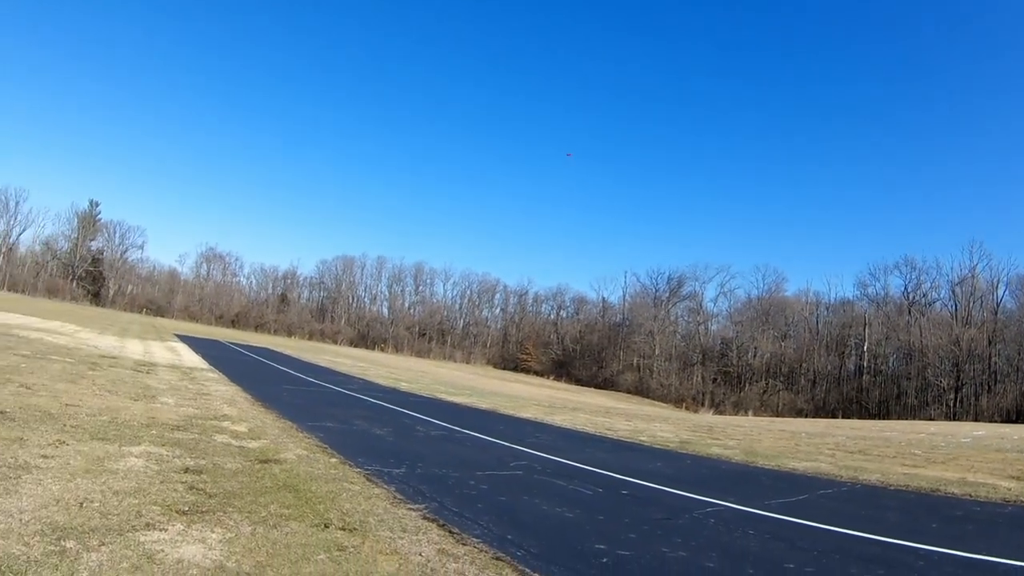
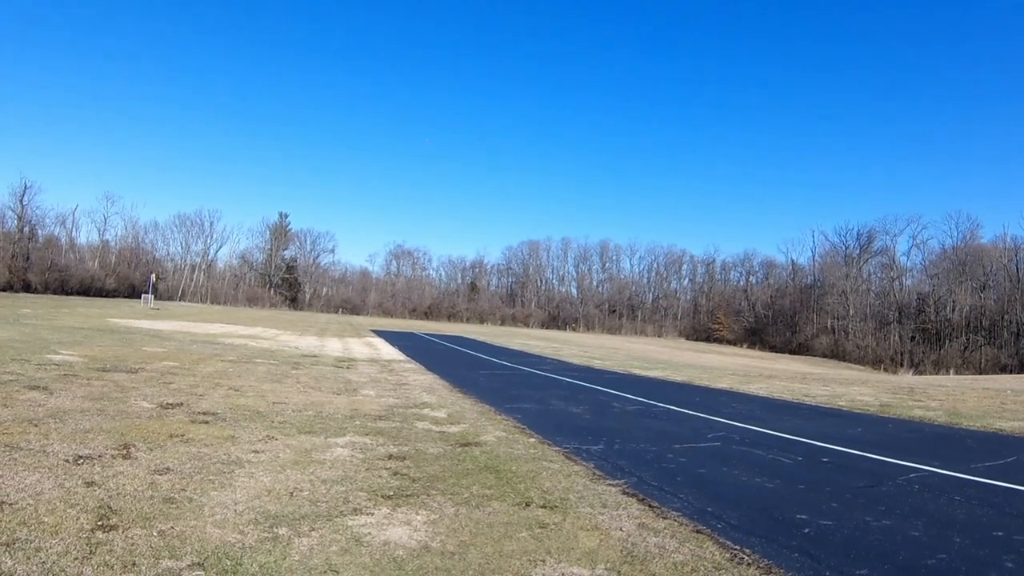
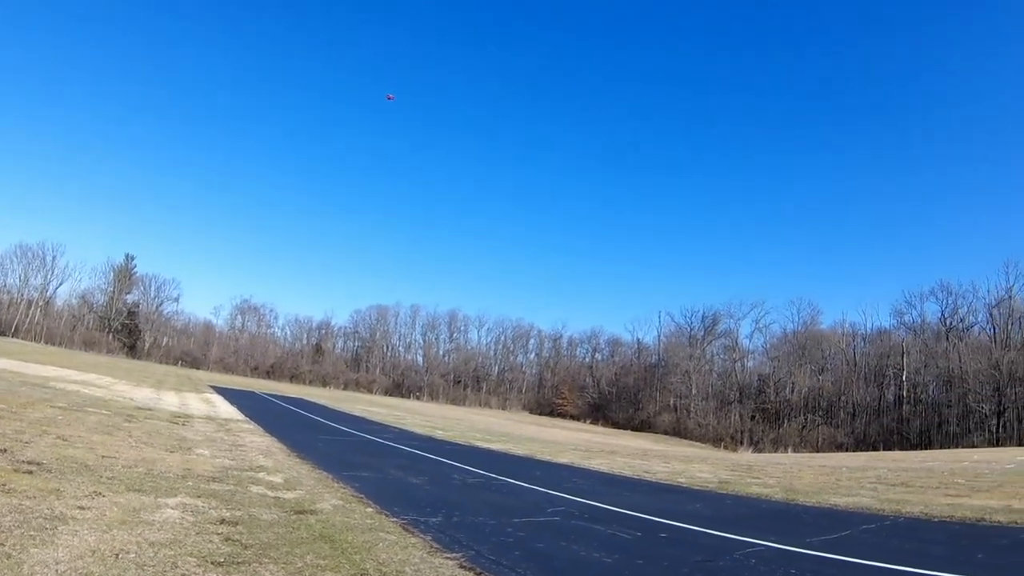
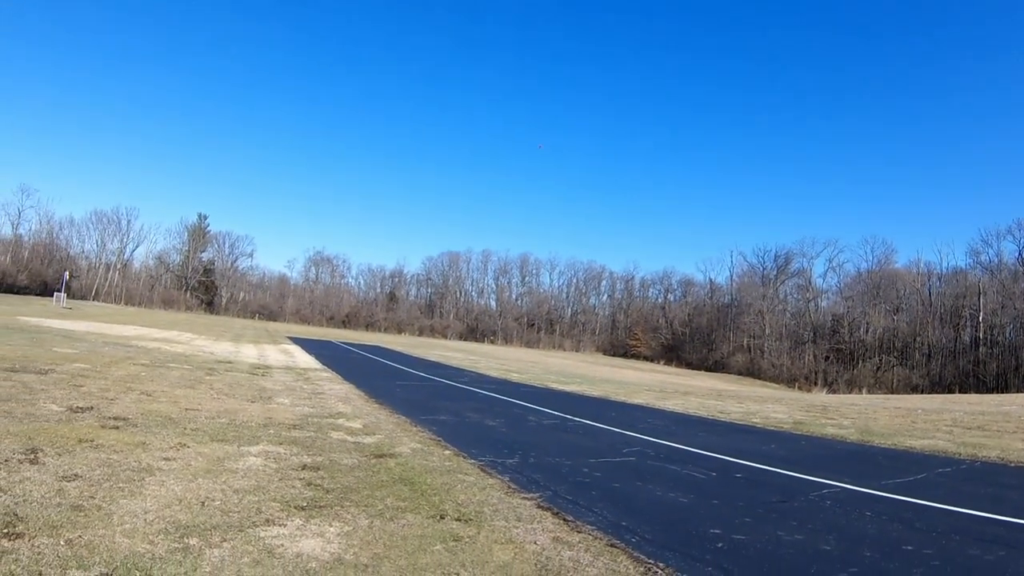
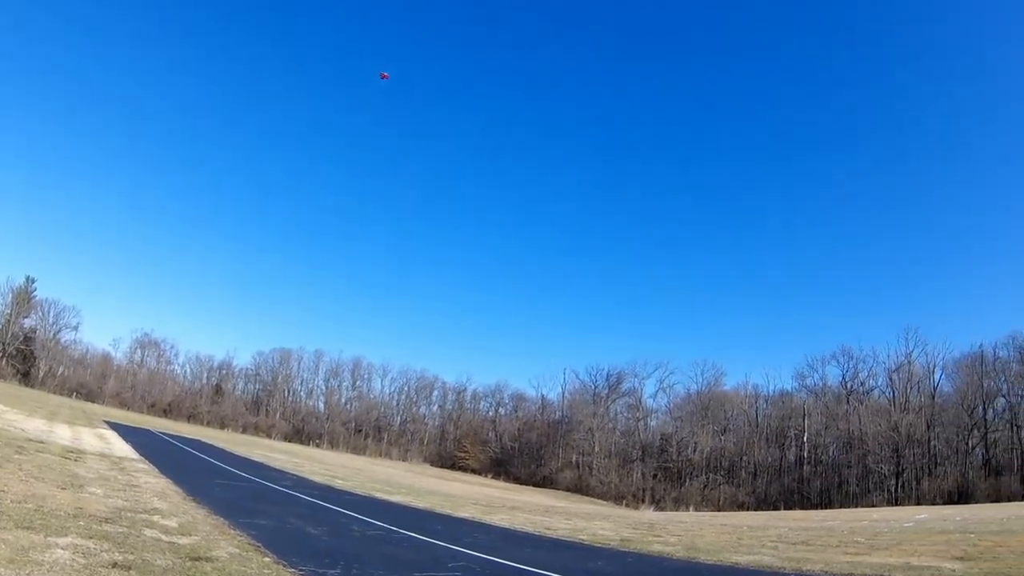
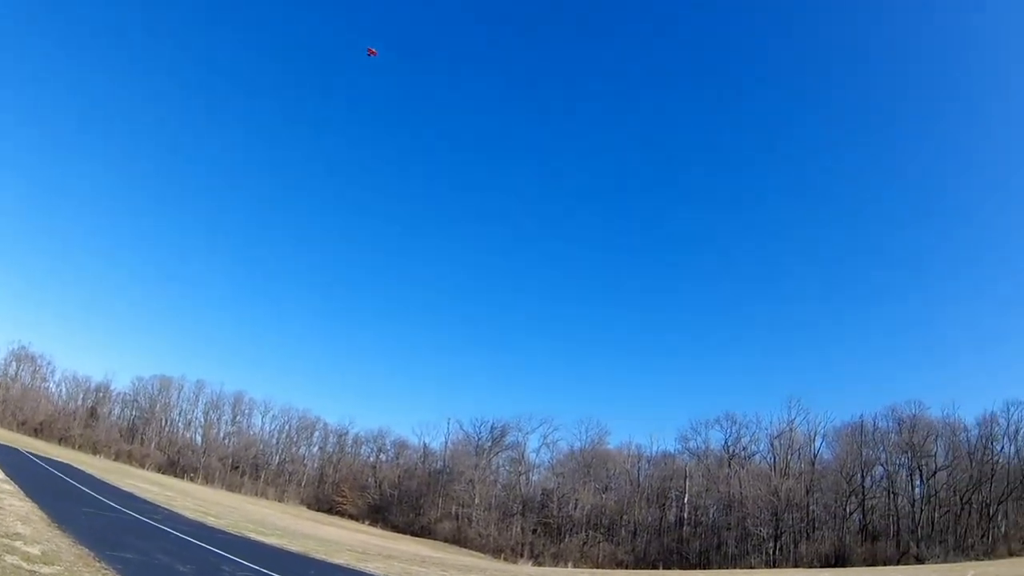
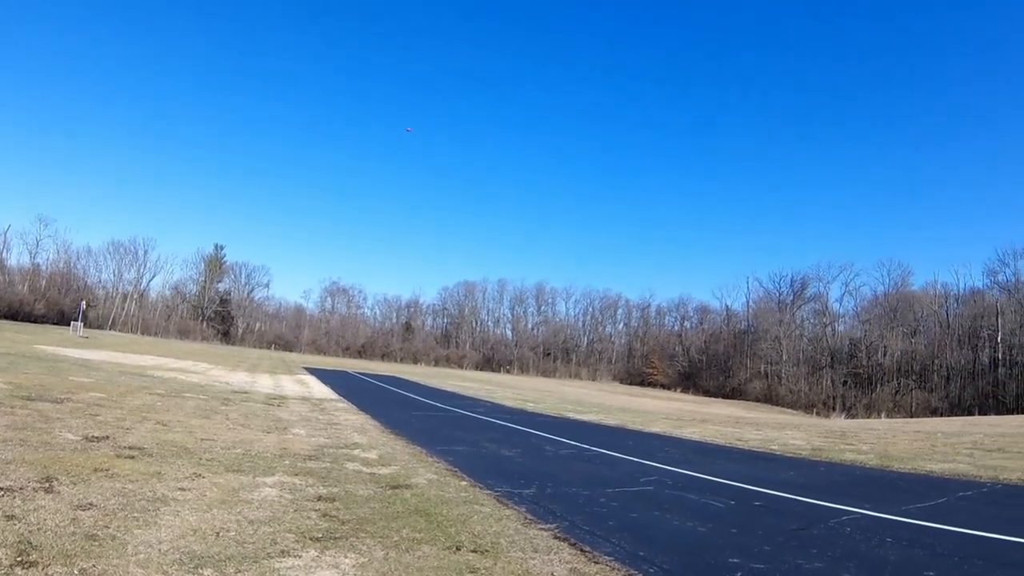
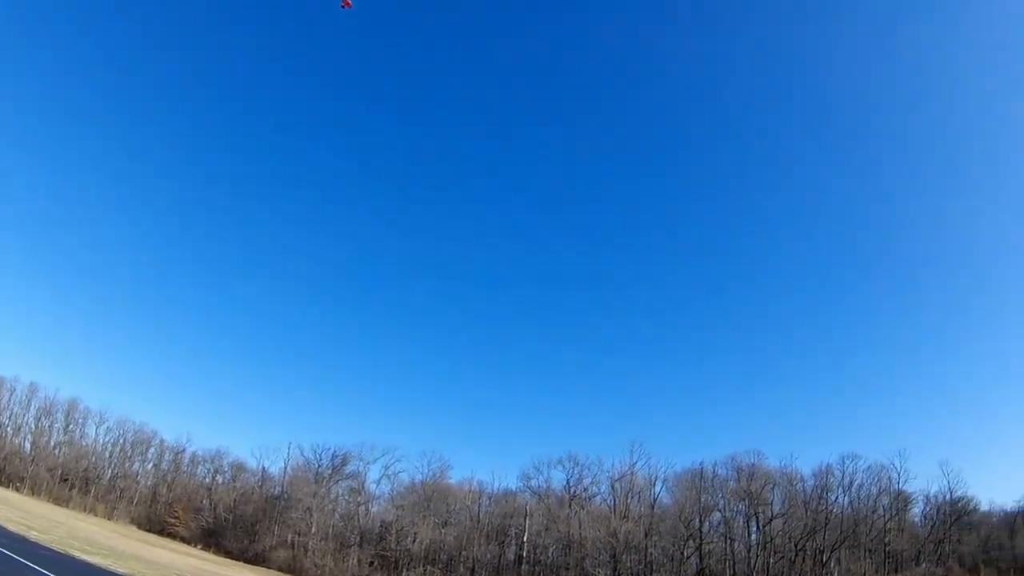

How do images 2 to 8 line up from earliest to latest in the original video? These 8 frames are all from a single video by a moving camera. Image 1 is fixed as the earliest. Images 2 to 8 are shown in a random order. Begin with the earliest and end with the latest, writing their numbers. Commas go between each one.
4, 2, 7, 3, 5, 6, 8
